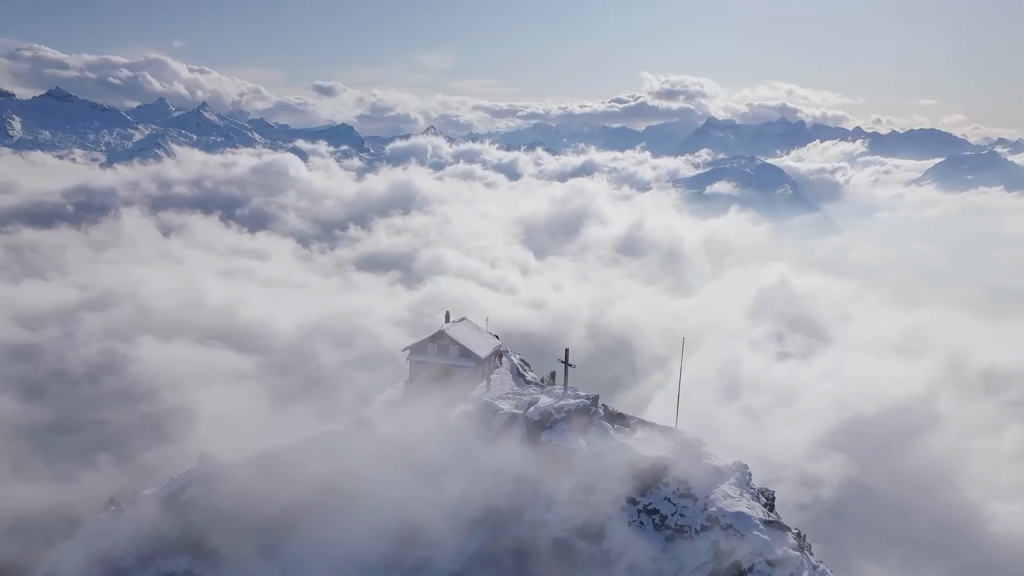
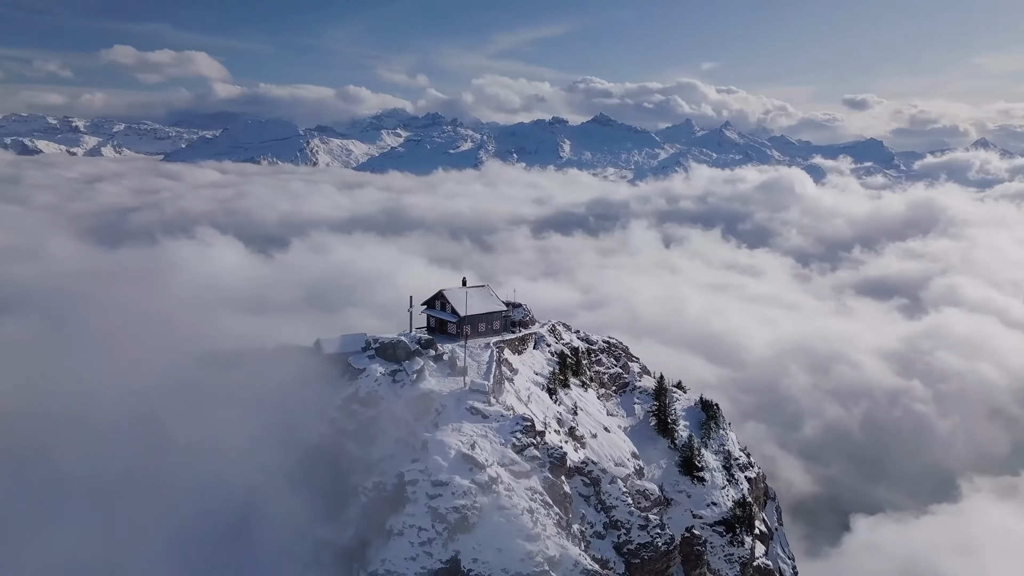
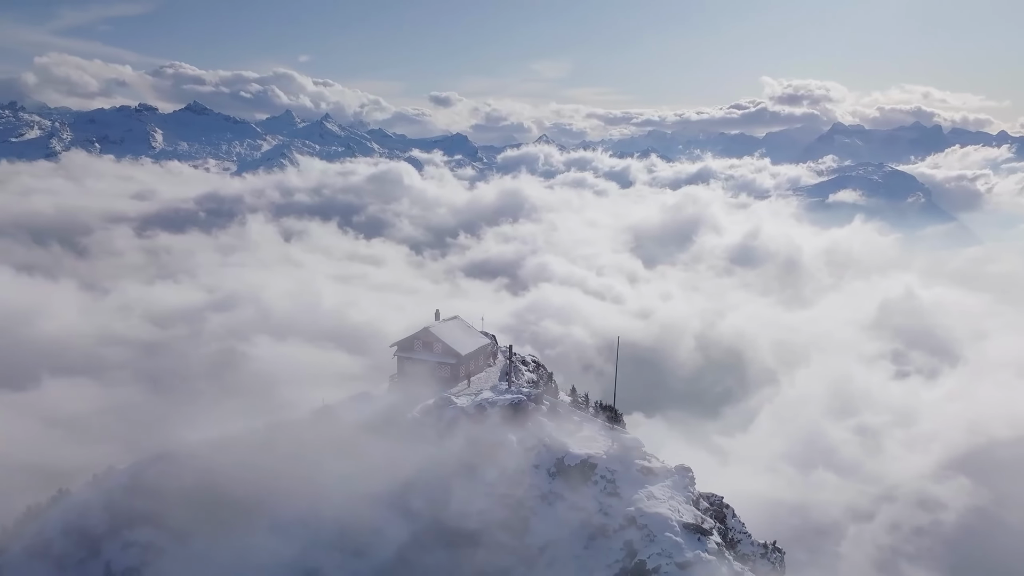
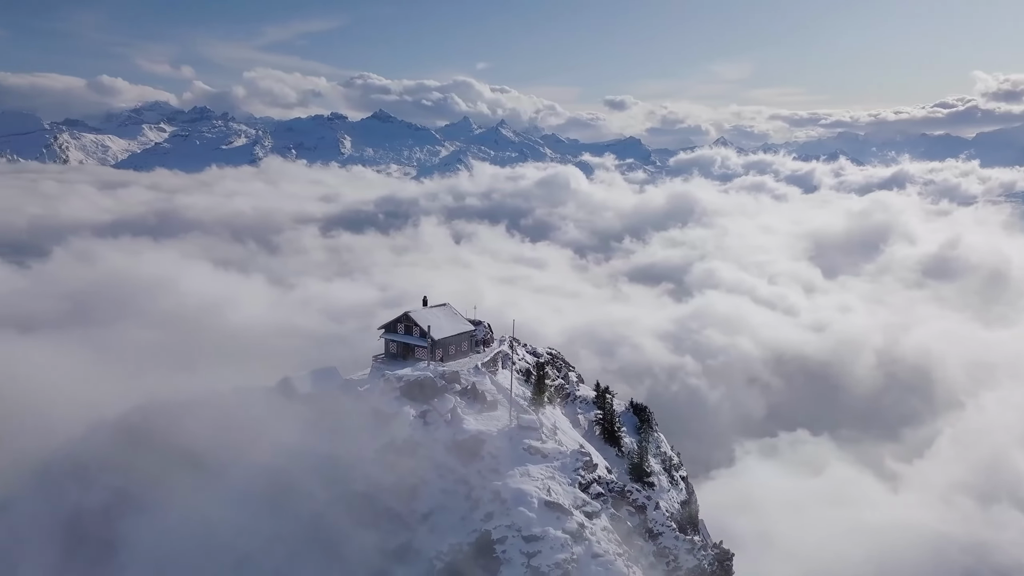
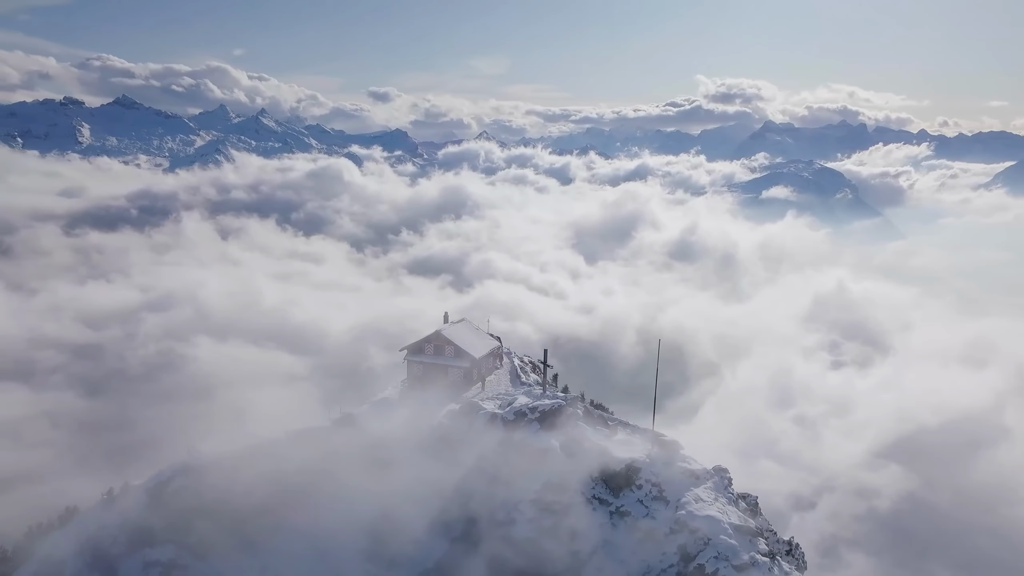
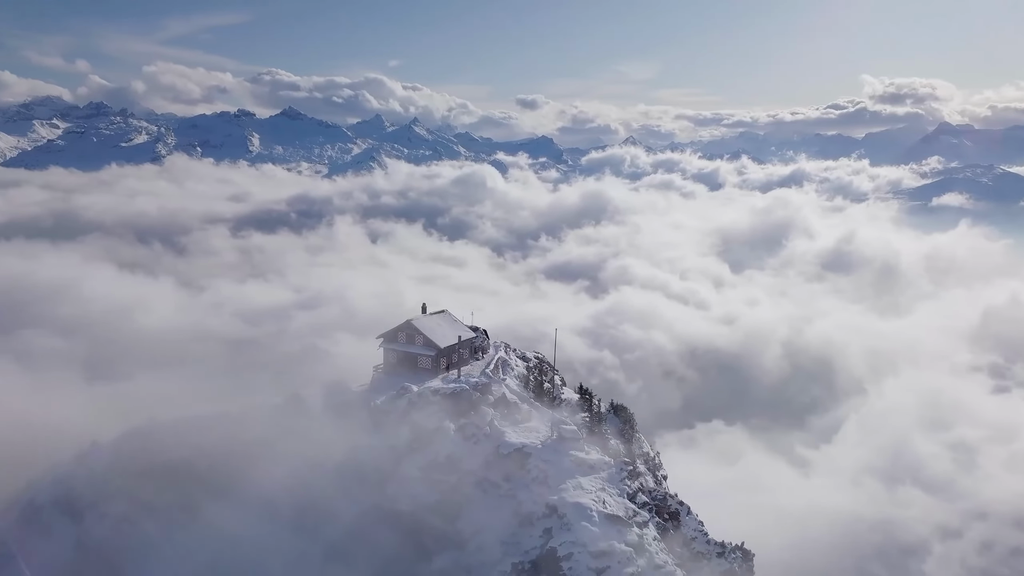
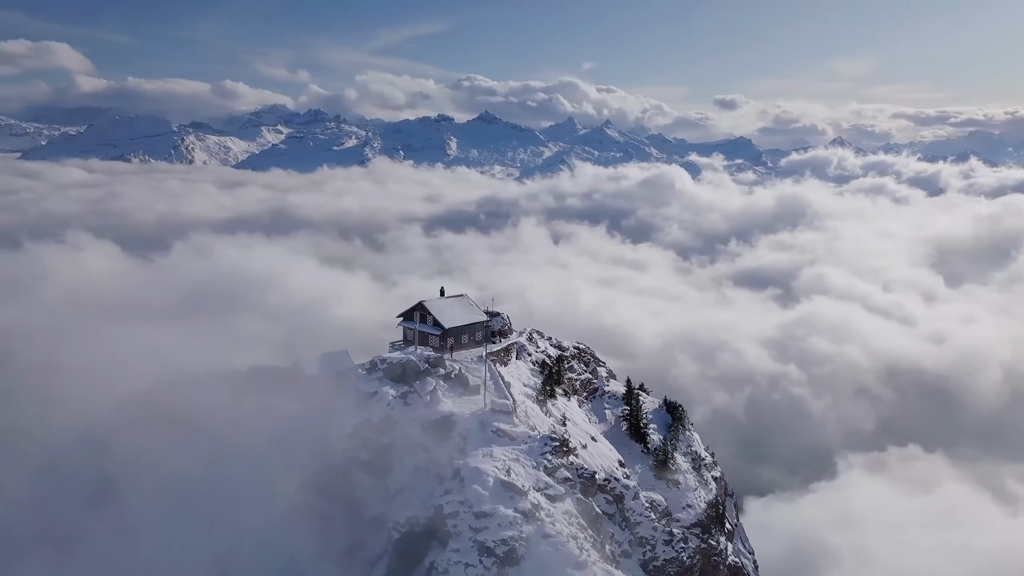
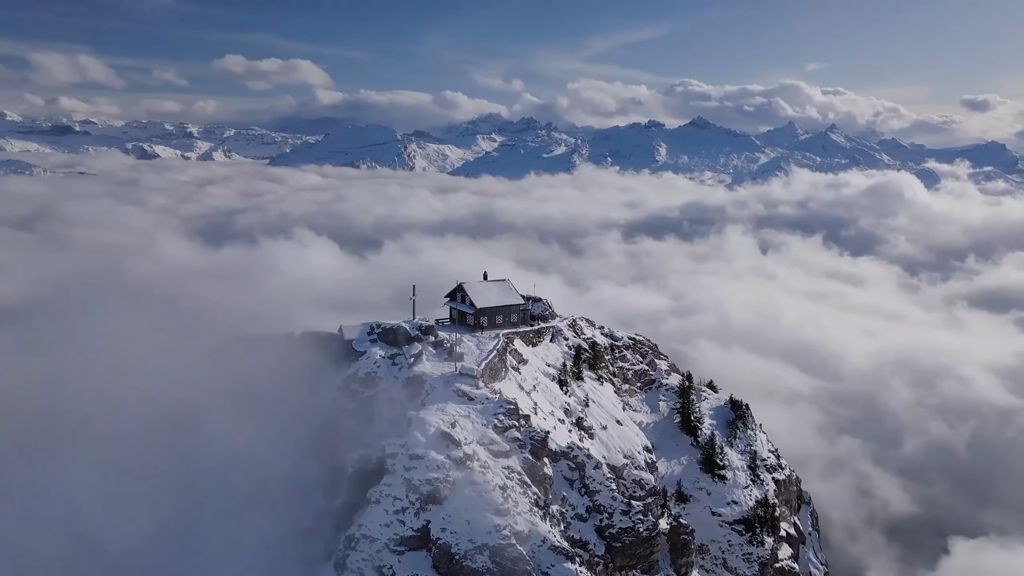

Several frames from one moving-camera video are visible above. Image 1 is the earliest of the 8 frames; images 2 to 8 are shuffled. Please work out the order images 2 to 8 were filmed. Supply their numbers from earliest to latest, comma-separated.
5, 3, 6, 4, 7, 2, 8
